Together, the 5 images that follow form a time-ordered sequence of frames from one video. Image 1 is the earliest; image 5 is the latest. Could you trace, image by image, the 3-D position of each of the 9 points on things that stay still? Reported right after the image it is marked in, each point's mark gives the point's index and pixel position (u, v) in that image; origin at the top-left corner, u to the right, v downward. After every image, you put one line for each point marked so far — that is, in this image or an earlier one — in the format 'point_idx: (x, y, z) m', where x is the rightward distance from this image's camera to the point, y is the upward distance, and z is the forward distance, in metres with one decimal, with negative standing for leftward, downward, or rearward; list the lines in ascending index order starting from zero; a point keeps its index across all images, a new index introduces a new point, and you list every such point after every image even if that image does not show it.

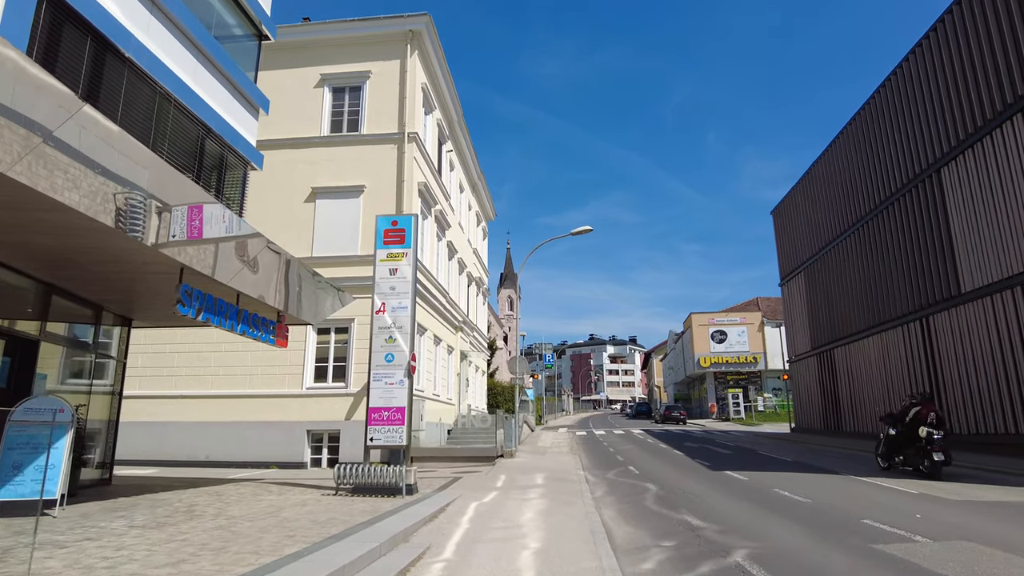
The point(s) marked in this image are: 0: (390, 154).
0: (-3.9, +4.2, +20.0) m
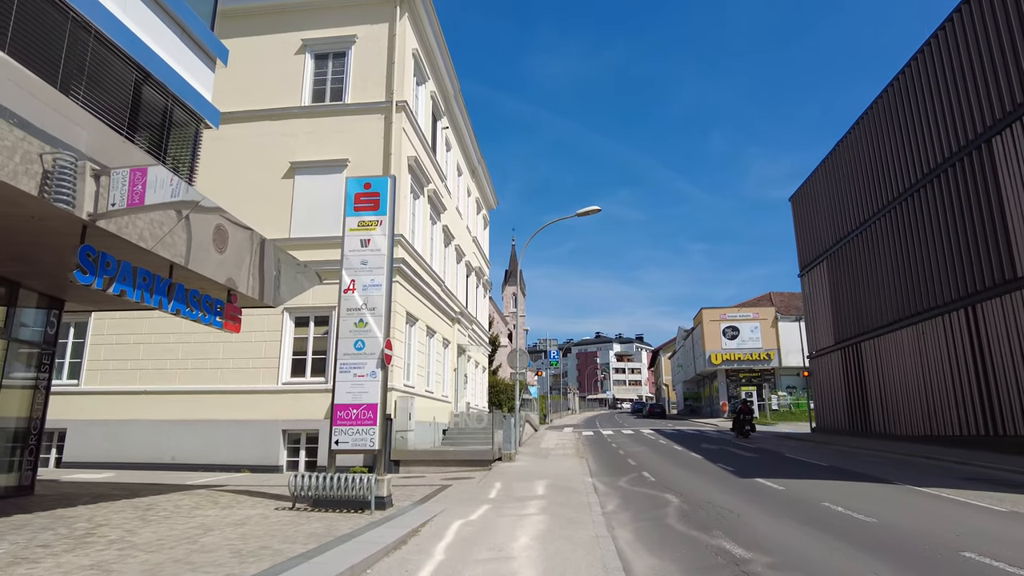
0: (-3.9, +4.7, +18.1) m
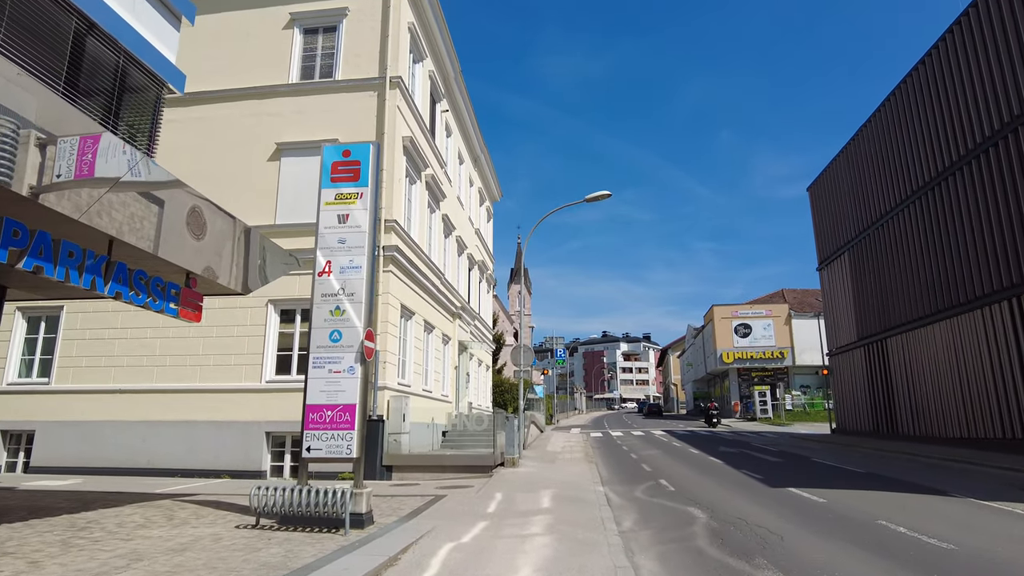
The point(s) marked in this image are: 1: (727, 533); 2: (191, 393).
0: (-3.8, +4.9, +16.8) m
1: (+2.7, -3.0, +7.9) m
2: (-8.0, -2.6, +15.8) m
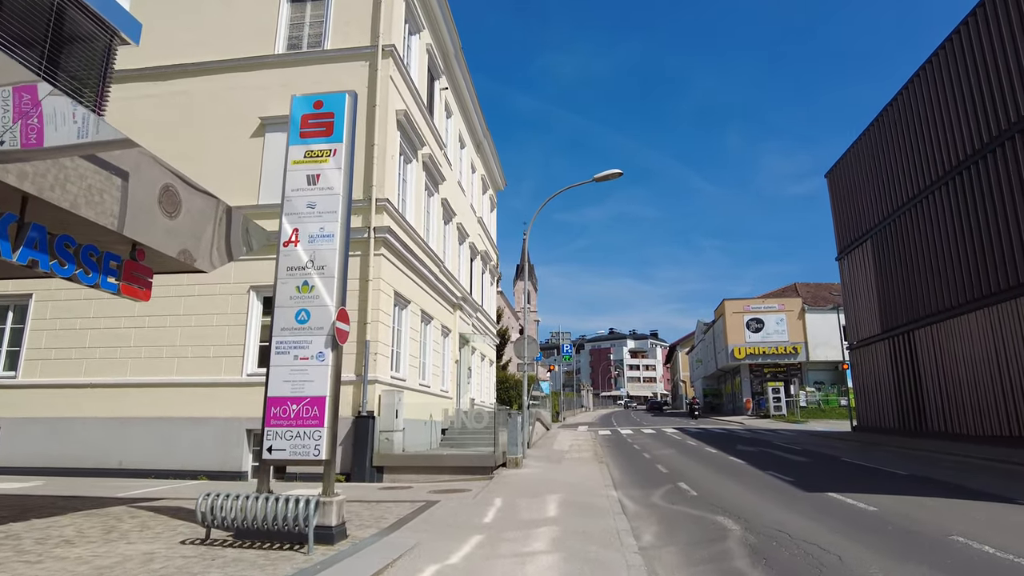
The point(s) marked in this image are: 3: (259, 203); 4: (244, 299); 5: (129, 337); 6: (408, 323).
0: (-3.7, +5.2, +15.5) m
1: (+2.7, -2.7, +6.5) m
2: (-7.9, -2.3, +14.6) m
3: (-6.1, +2.1, +15.2) m
4: (-6.3, -0.3, +14.8) m
5: (-9.1, -1.2, +15.0) m
6: (-2.7, -0.9, +16.1) m
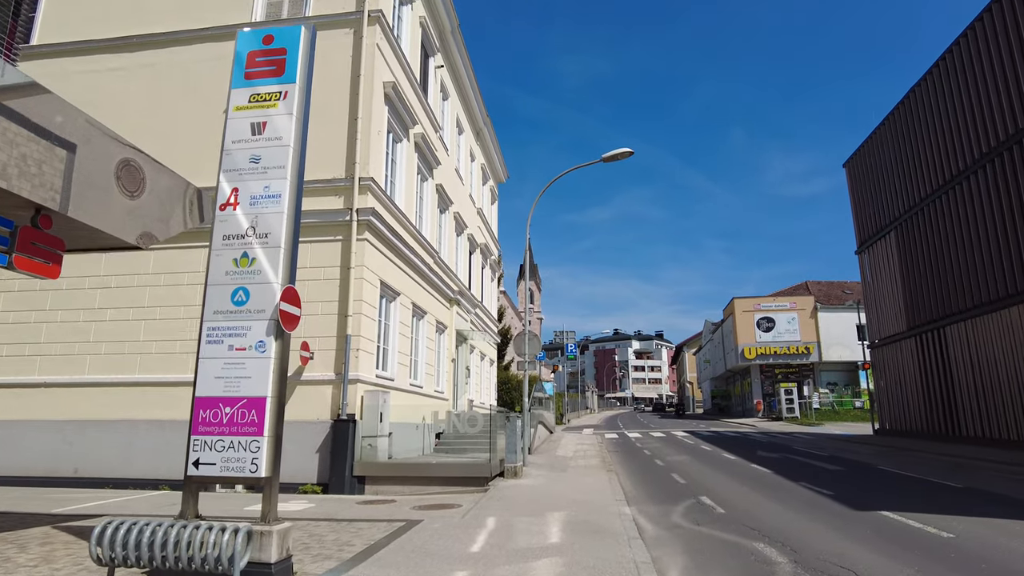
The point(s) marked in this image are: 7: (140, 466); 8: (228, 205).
0: (-3.8, +5.5, +14.1) m
1: (+2.6, -2.5, +5.1) m
2: (-8.0, -2.1, +13.1) m
3: (-6.1, +2.3, +13.7) m
4: (-6.3, 0.0, +13.4) m
5: (-9.1, -0.9, +13.6) m
6: (-2.7, -0.7, +14.6) m
7: (-7.4, -3.6, +12.7) m
8: (-2.7, +0.8, +6.0) m
